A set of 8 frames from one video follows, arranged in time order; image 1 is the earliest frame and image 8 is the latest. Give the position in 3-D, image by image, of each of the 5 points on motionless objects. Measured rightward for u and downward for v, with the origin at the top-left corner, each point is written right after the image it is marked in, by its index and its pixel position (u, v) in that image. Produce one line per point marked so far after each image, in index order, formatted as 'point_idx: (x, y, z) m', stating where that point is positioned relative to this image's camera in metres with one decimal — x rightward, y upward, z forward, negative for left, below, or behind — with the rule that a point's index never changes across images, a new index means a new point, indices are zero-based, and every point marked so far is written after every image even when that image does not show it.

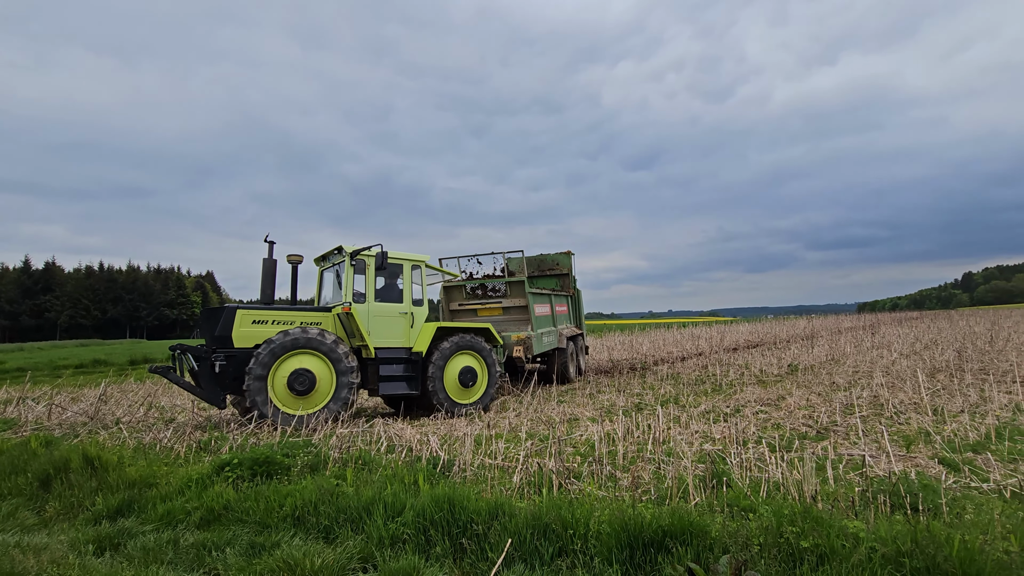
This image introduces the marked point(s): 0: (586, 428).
0: (+0.8, -1.4, +5.2) m
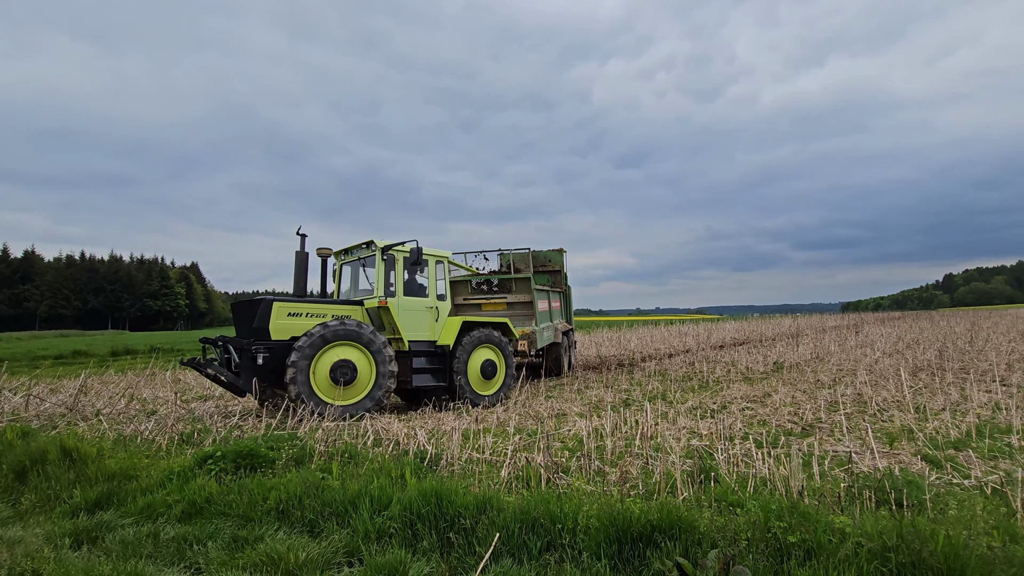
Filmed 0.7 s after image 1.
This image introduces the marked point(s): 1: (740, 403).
0: (+0.6, -1.4, +5.2) m
1: (+3.0, -1.5, +6.8) m
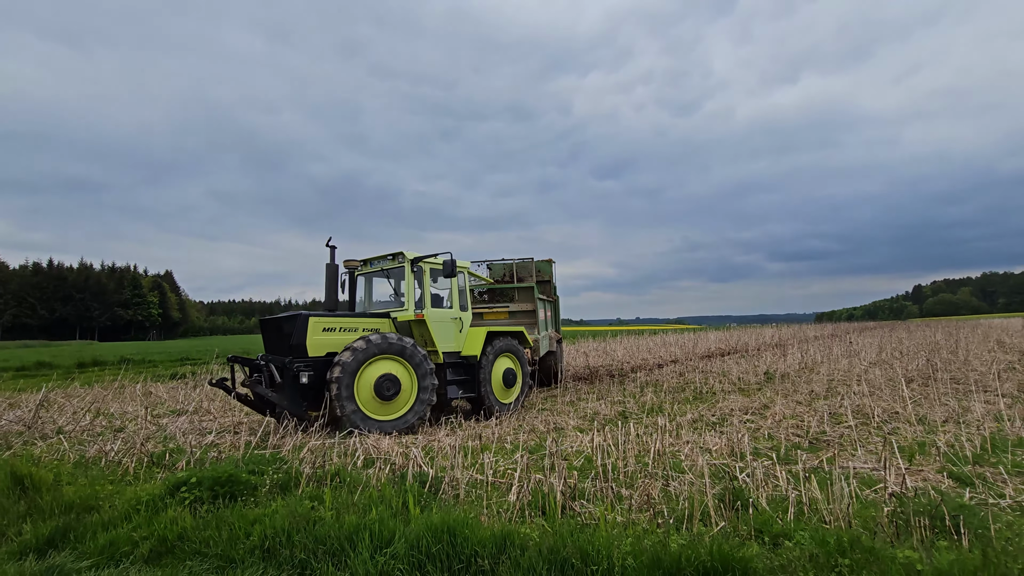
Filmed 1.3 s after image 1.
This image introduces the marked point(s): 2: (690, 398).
0: (+0.6, -1.5, +4.9) m
1: (+2.9, -1.6, +6.6) m
2: (+2.8, -1.8, +8.1) m
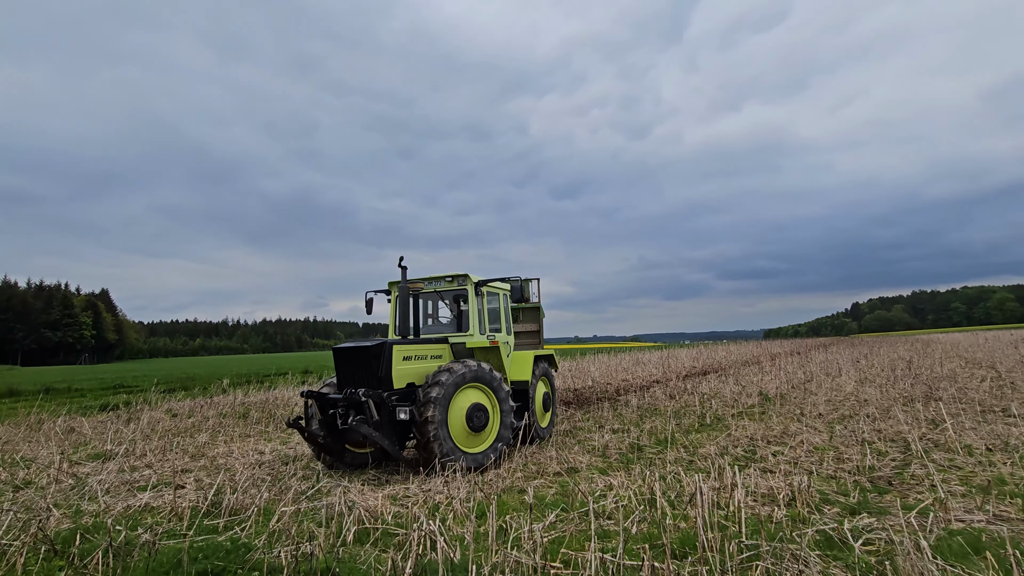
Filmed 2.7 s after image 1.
0: (+0.8, -1.6, +4.1) m
1: (+2.9, -1.8, +5.9) m
2: (+2.7, -2.0, +7.5) m
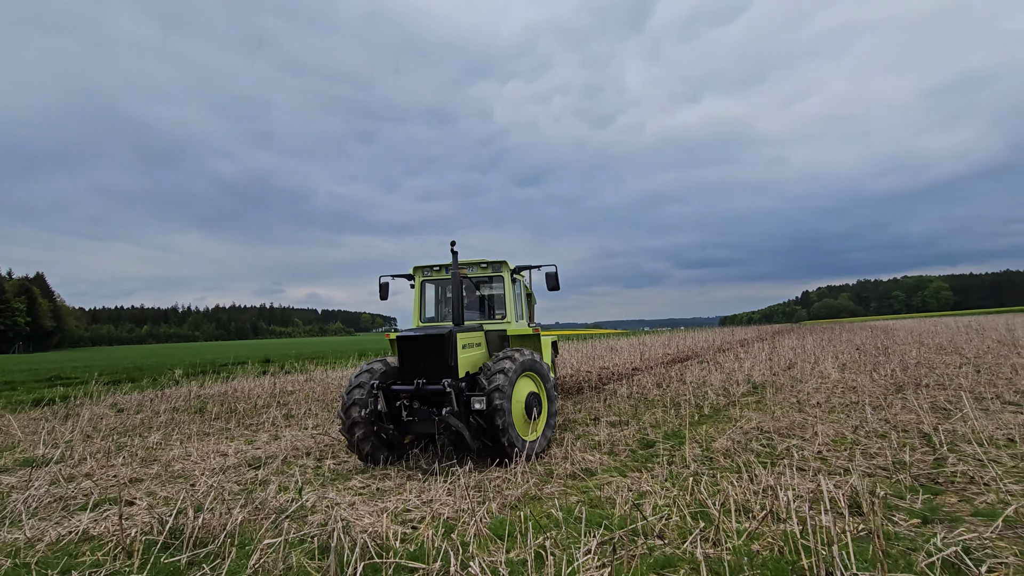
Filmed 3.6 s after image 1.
0: (+0.9, -1.4, +3.6) m
1: (+2.9, -1.7, +5.6) m
2: (+2.6, -1.8, +7.1) m
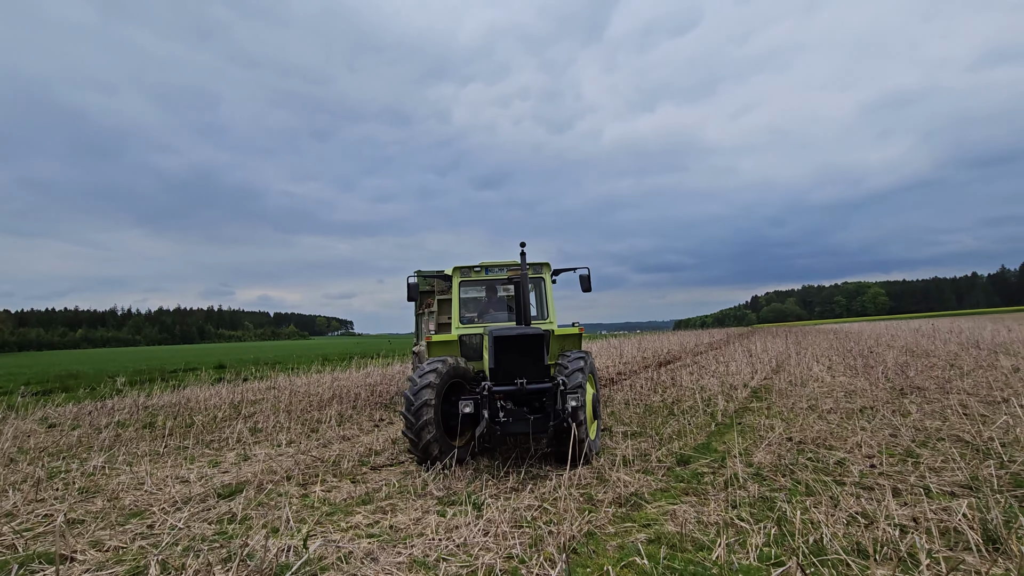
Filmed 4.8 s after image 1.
0: (+1.3, -1.4, +3.0) m
1: (+3.1, -1.6, +5.1) m
2: (+2.7, -1.8, +6.6) m
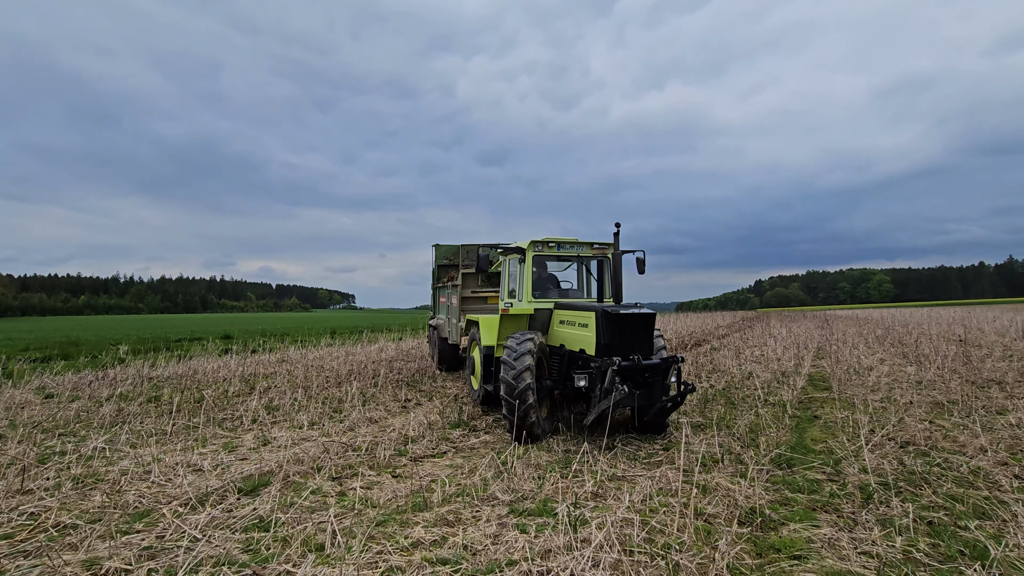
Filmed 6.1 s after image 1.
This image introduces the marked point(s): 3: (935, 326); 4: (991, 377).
0: (+1.9, -1.2, +2.2) m
1: (+3.7, -1.4, +4.3) m
2: (+3.3, -1.5, +5.8) m
3: (+16.1, -1.5, +19.6) m
4: (+8.0, -1.4, +8.6) m
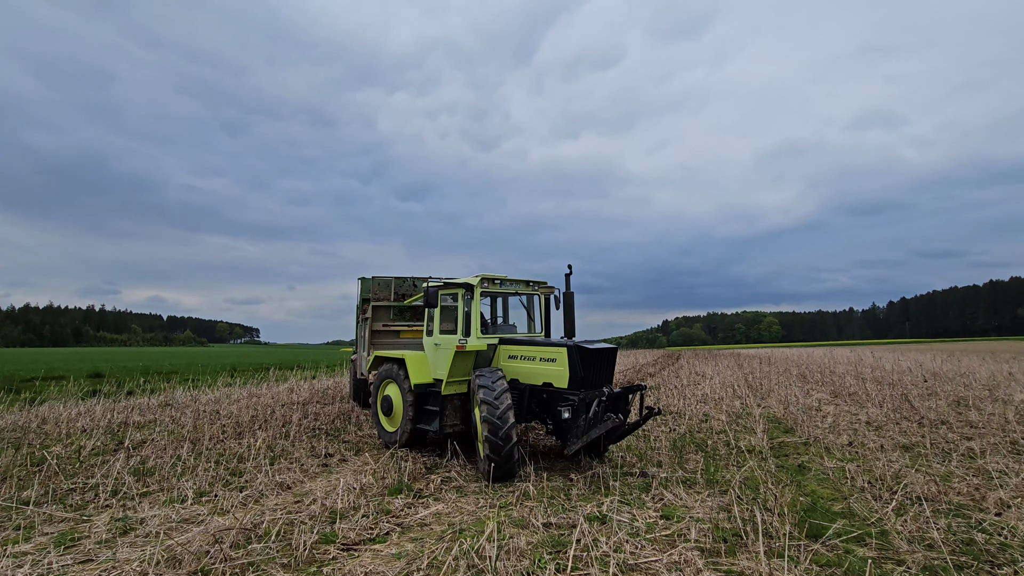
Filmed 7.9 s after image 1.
0: (+2.0, -1.3, +1.4) m
1: (+3.6, -1.7, +3.8) m
2: (+2.9, -1.9, +5.1) m
3: (+13.4, -3.1, +20.8) m
4: (+7.1, -2.1, +8.6) m
